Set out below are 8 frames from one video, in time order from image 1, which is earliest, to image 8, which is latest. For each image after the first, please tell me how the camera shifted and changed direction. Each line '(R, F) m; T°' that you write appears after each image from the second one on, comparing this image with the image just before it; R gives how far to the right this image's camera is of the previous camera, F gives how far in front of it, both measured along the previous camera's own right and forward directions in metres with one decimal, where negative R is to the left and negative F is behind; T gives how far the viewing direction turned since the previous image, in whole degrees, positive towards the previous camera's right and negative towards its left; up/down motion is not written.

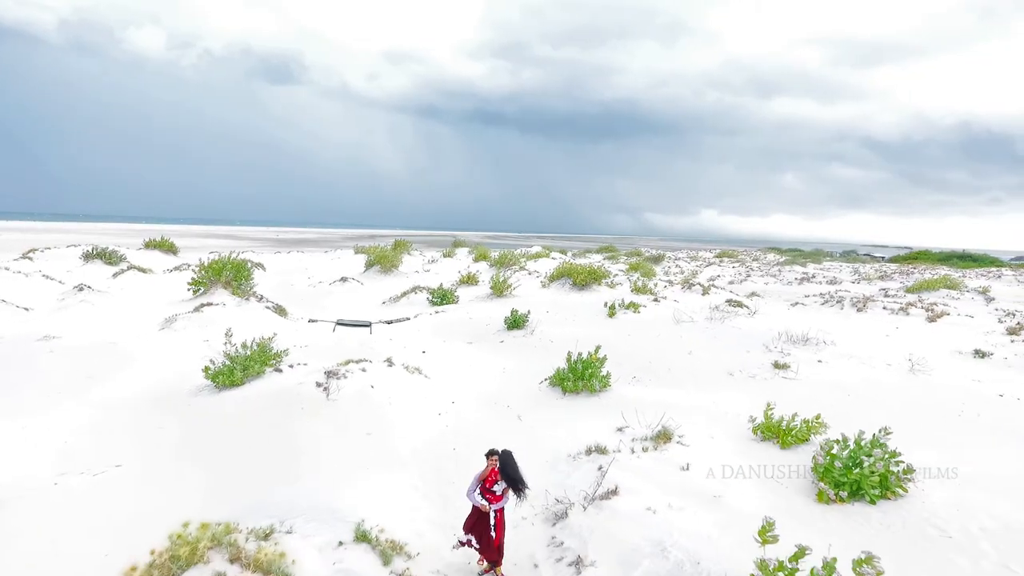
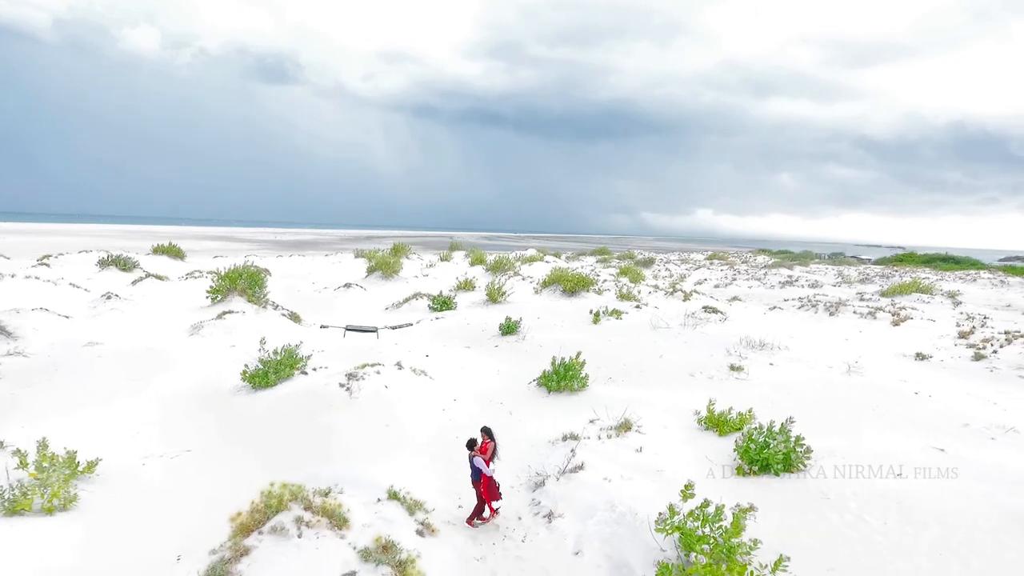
(0.0, -0.5) m; 0°
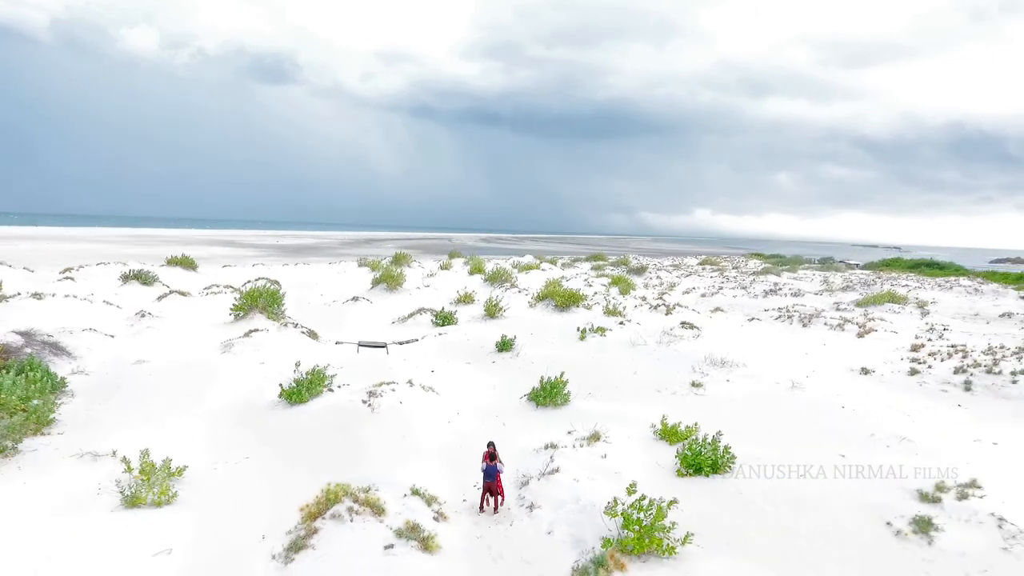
(0.0, -0.7) m; 0°
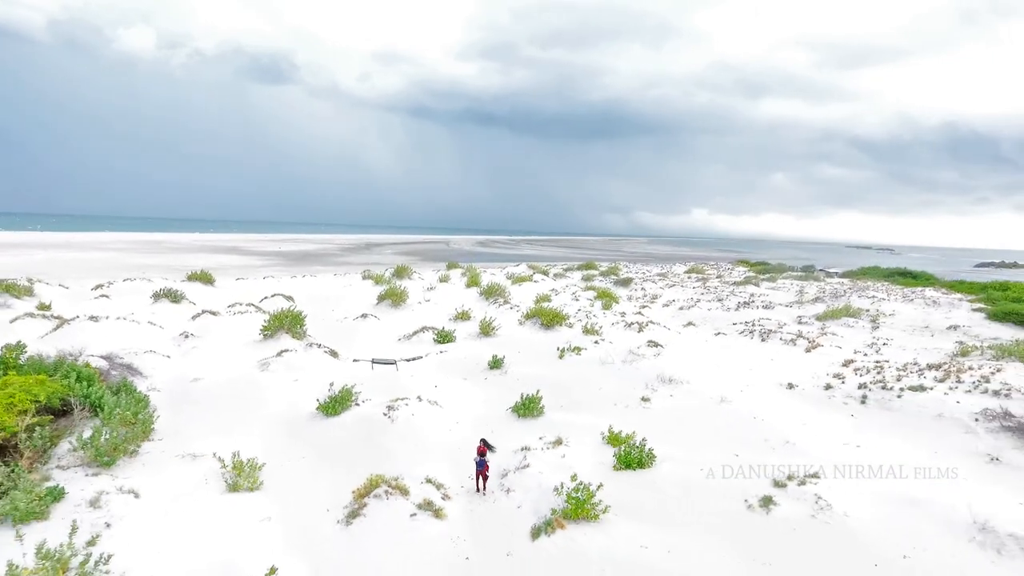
(+0.1, -1.2) m; 0°
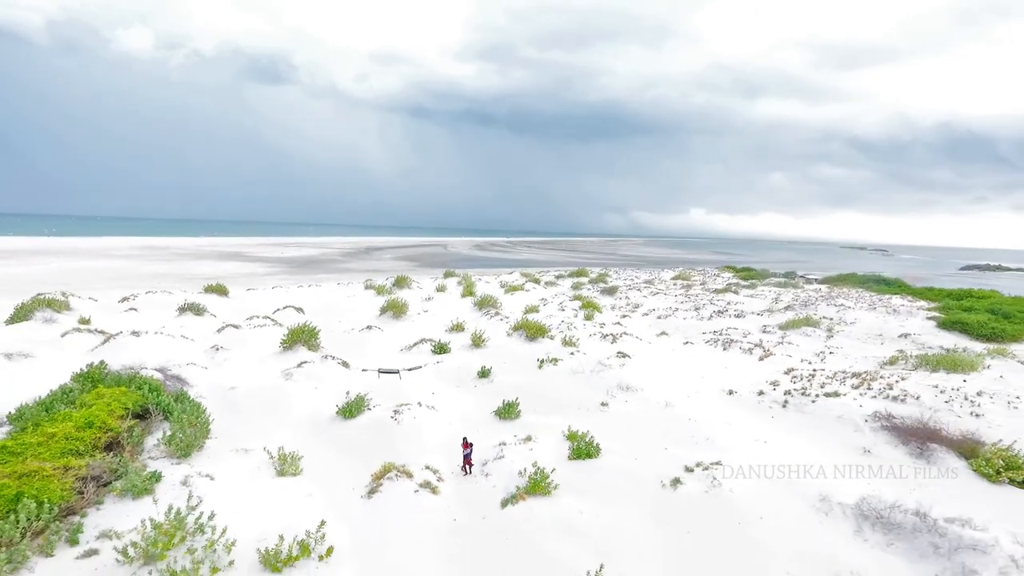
(+0.2, -1.3) m; 0°
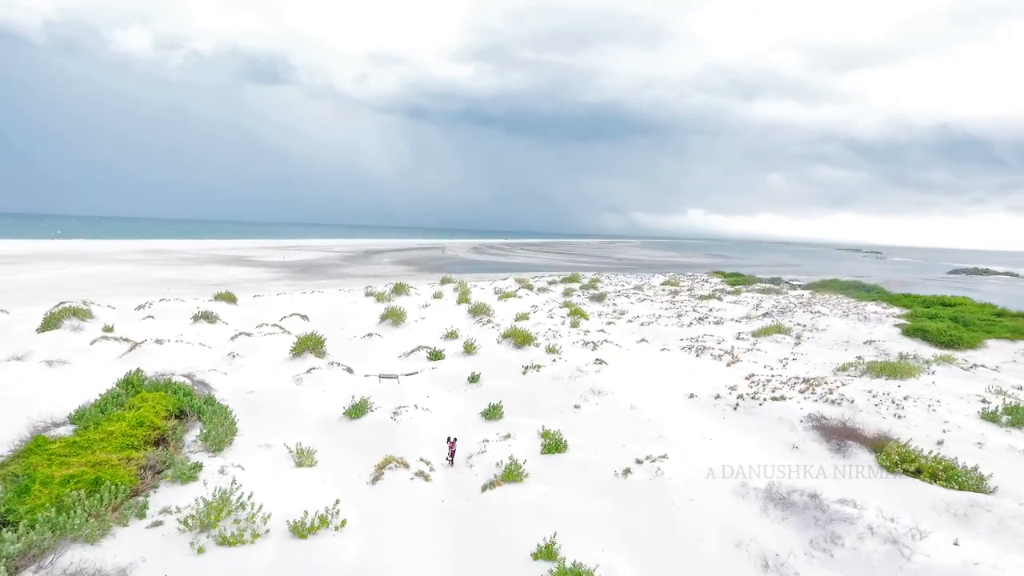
(+0.2, -1.0) m; 0°
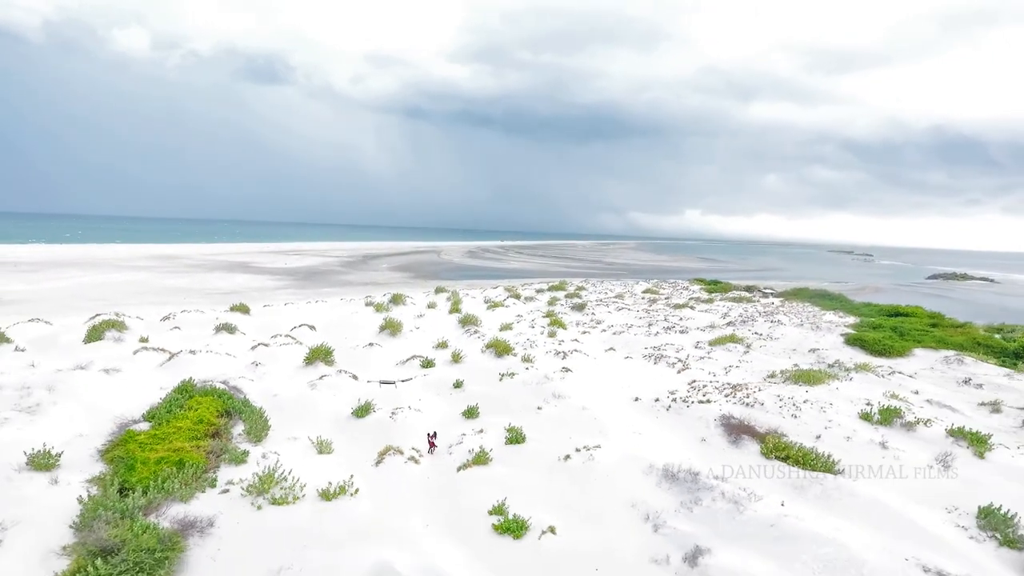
(+0.4, -2.0) m; 0°
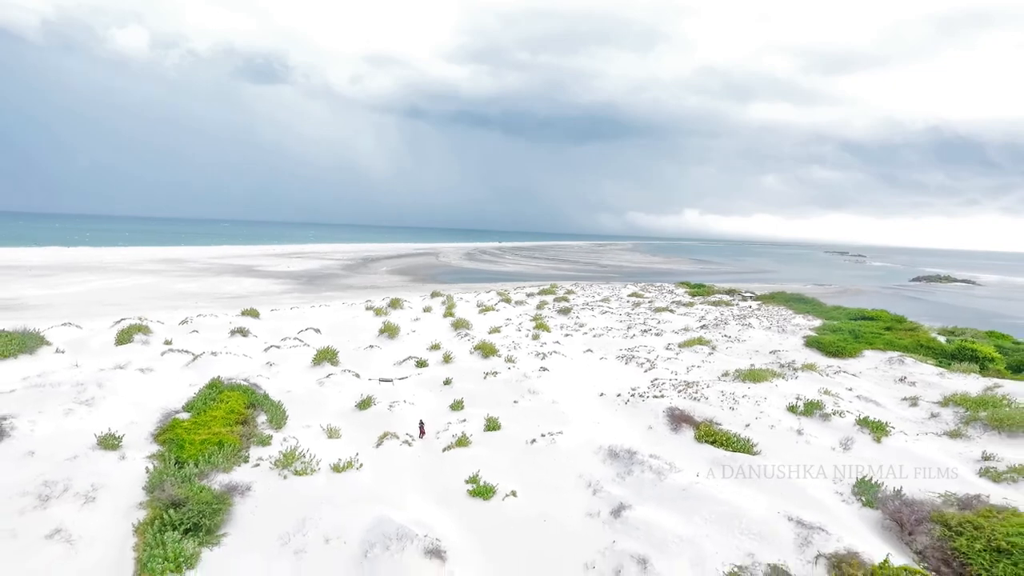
(+0.4, -1.7) m; 0°
